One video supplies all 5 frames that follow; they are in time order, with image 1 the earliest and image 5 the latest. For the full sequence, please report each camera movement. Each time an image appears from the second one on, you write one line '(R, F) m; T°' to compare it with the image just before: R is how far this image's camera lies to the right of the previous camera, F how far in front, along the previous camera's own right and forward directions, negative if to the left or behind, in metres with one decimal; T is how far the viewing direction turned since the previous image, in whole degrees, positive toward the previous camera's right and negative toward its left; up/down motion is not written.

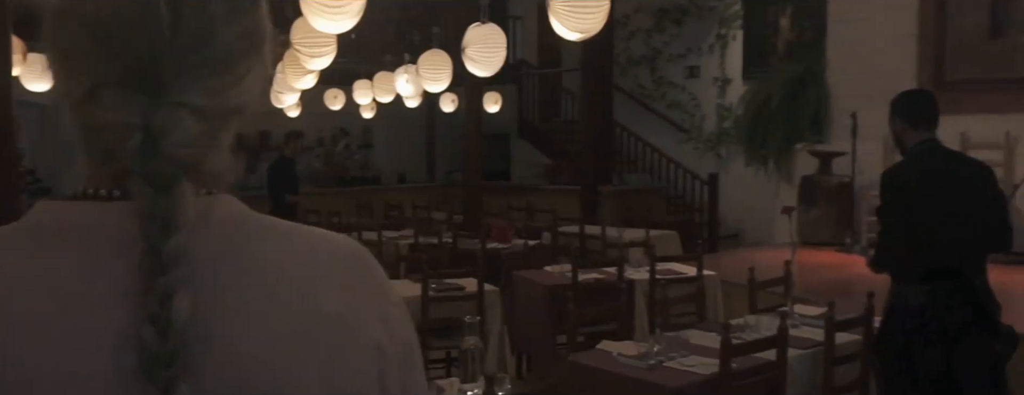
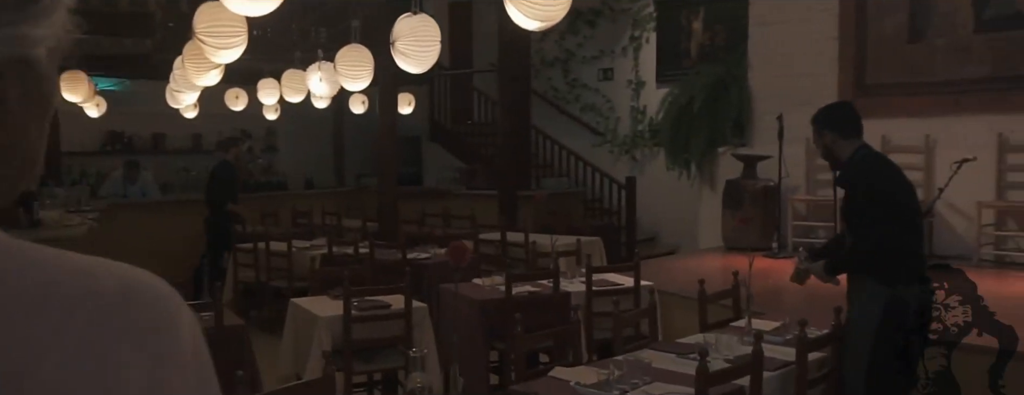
(-0.2, +0.6) m; +7°
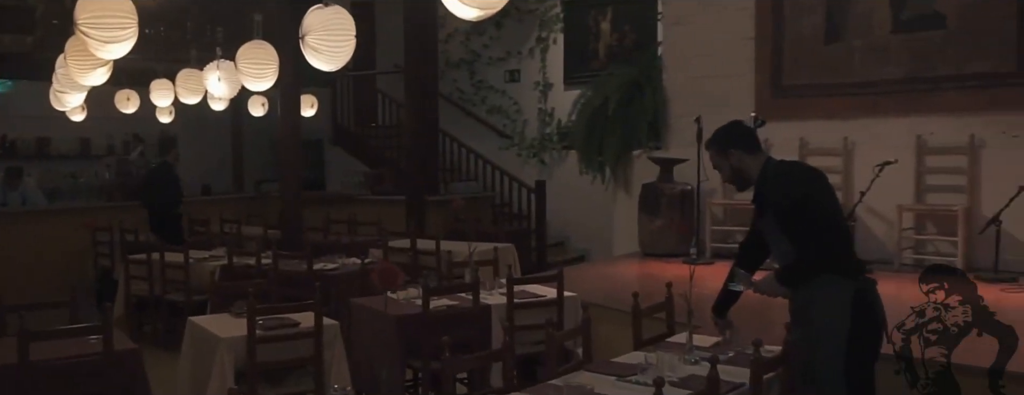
(-0.1, +0.6) m; +7°
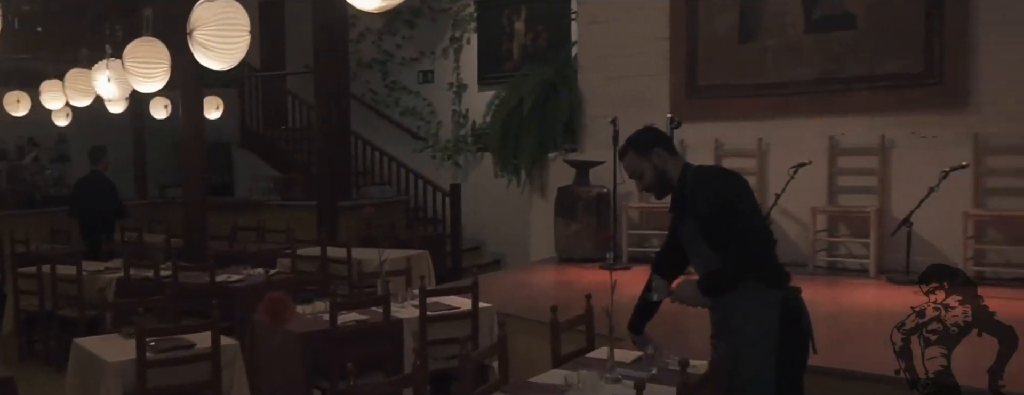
(+0.1, +0.5) m; +7°
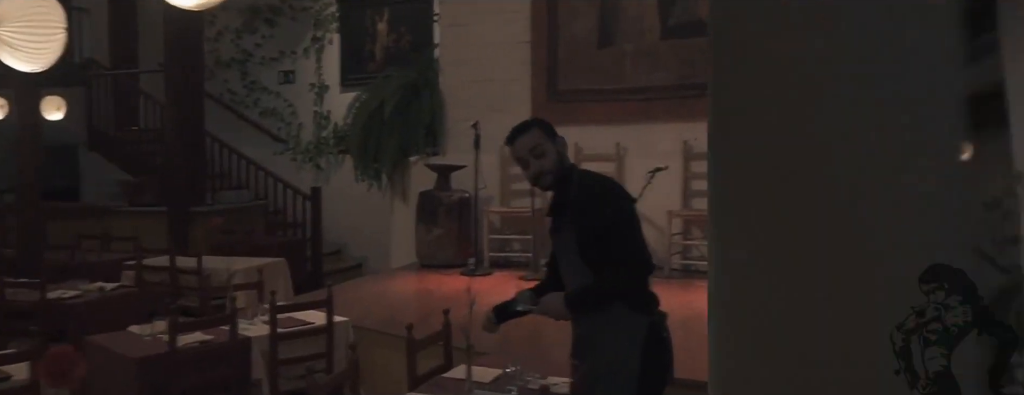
(+0.2, +0.3) m; +10°
